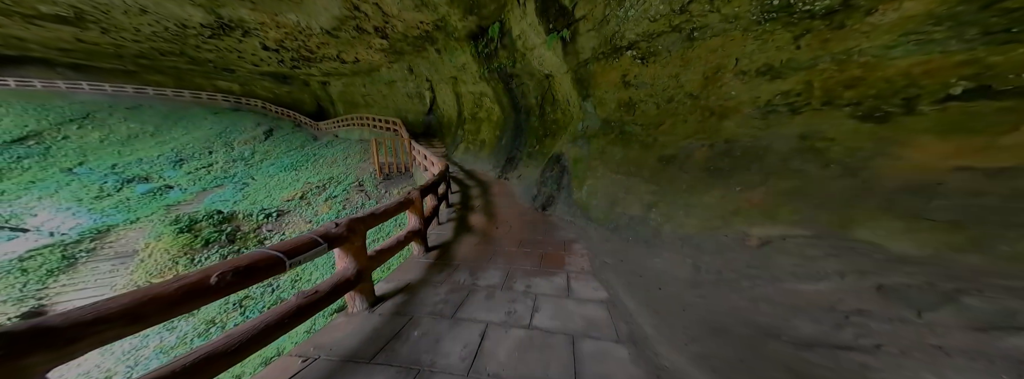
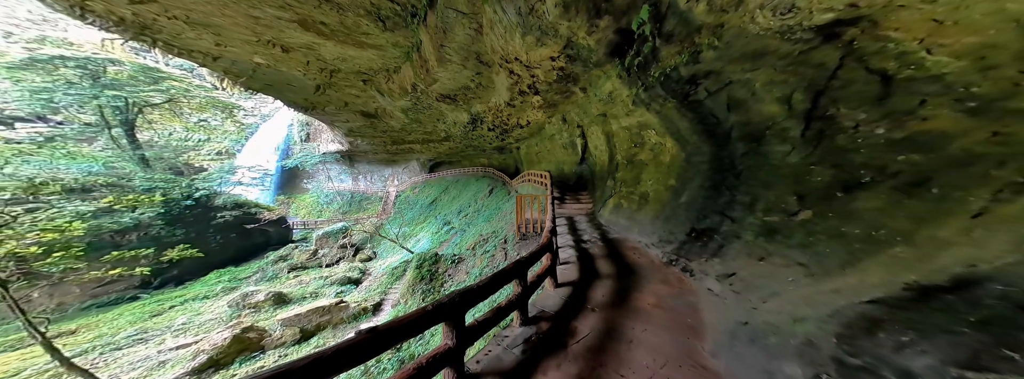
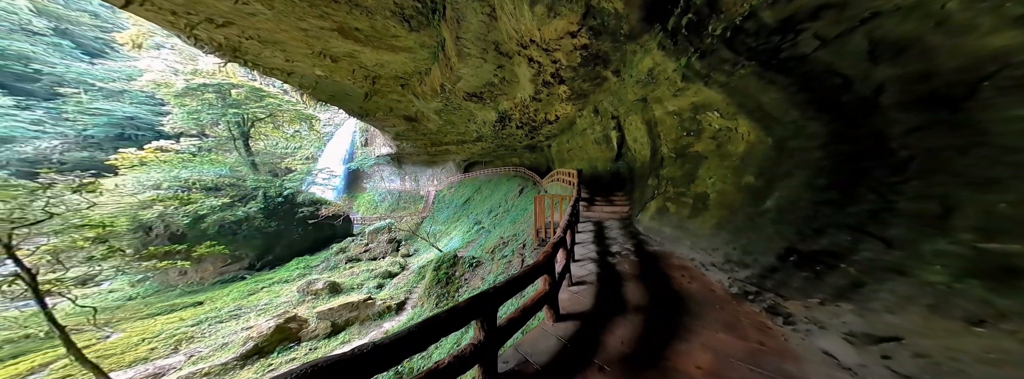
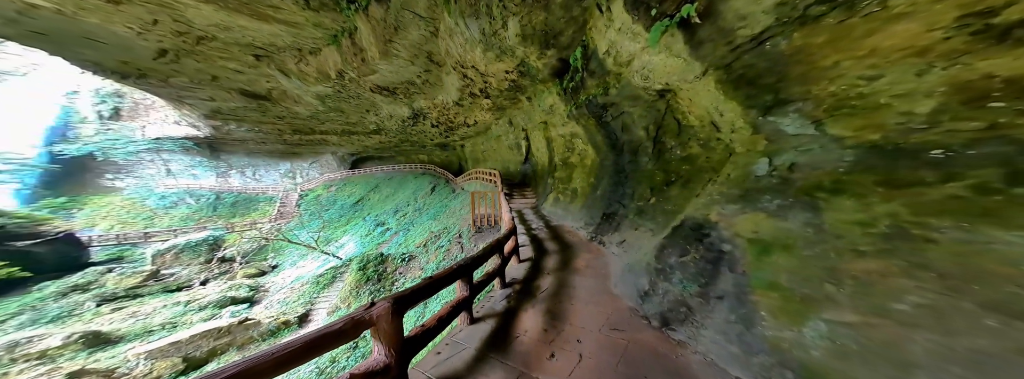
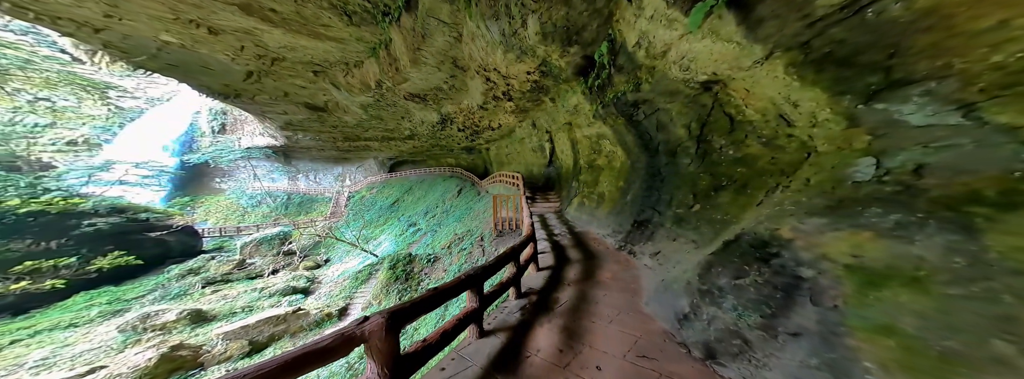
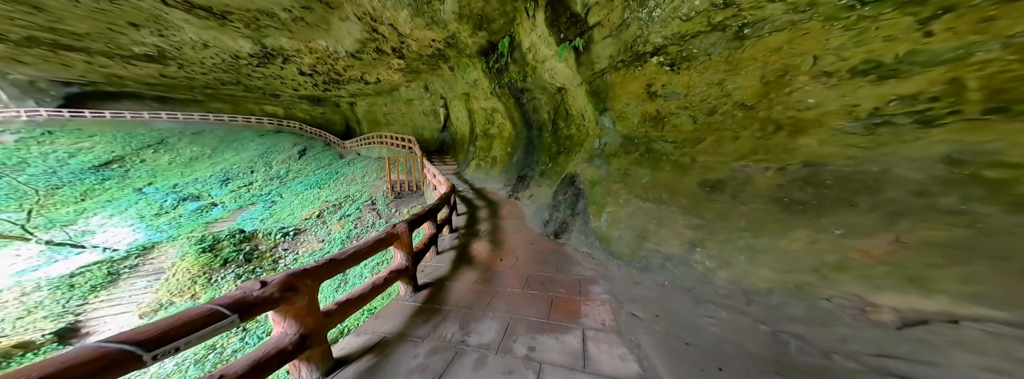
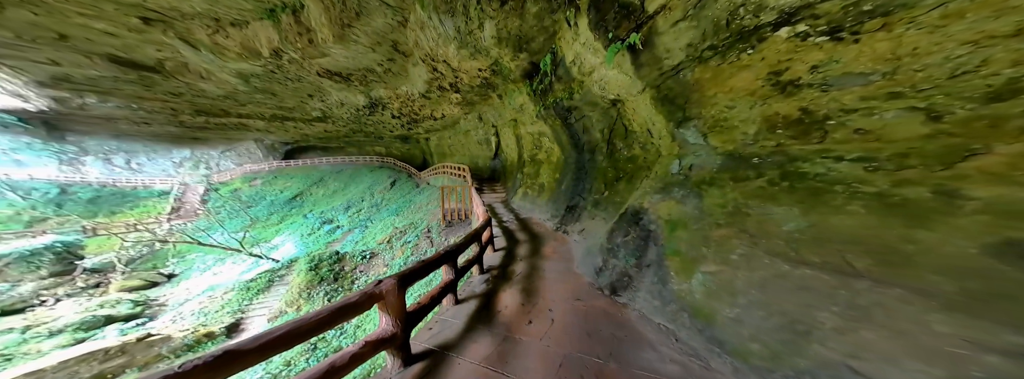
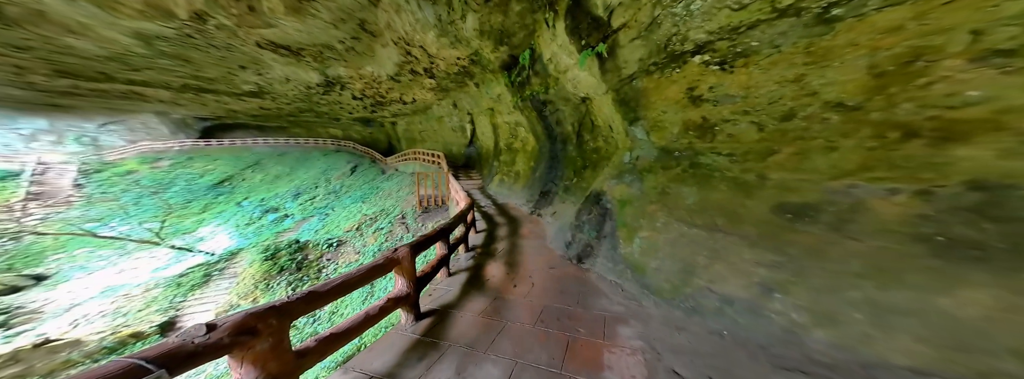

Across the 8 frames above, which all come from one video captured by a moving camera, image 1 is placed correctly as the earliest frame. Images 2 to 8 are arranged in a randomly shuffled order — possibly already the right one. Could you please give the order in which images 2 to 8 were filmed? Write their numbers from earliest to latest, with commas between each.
6, 8, 7, 4, 5, 2, 3
